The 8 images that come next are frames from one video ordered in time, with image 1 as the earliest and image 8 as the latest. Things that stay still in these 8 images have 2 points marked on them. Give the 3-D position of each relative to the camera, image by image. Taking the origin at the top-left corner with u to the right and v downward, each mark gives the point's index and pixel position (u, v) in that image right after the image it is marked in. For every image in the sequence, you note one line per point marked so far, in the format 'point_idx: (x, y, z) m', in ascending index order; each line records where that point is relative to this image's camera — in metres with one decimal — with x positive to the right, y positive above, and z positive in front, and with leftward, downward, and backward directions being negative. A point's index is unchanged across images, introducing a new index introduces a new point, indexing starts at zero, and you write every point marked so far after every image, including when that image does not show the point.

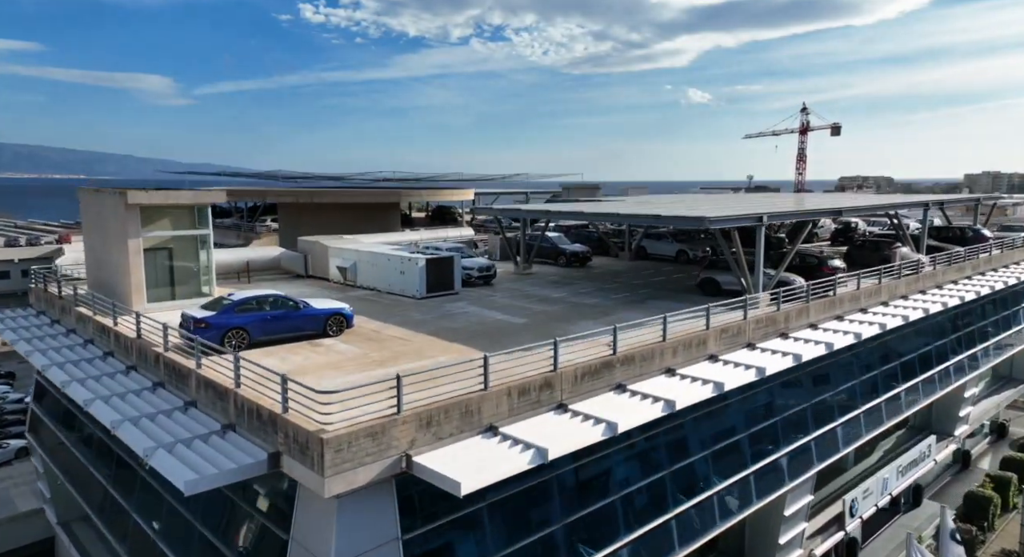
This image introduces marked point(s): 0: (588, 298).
0: (+2.0, -0.5, +18.8) m
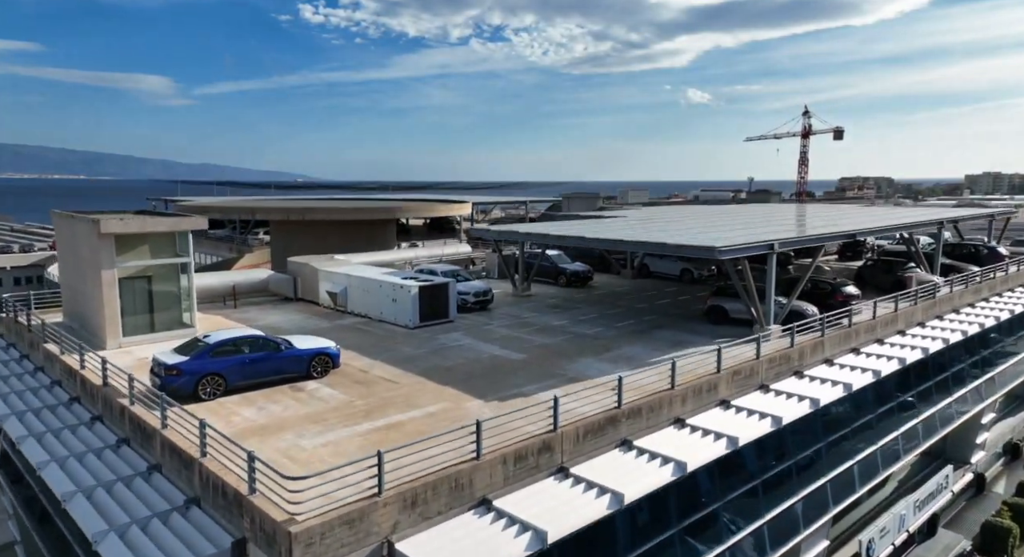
0: (+2.0, -1.2, +17.8) m
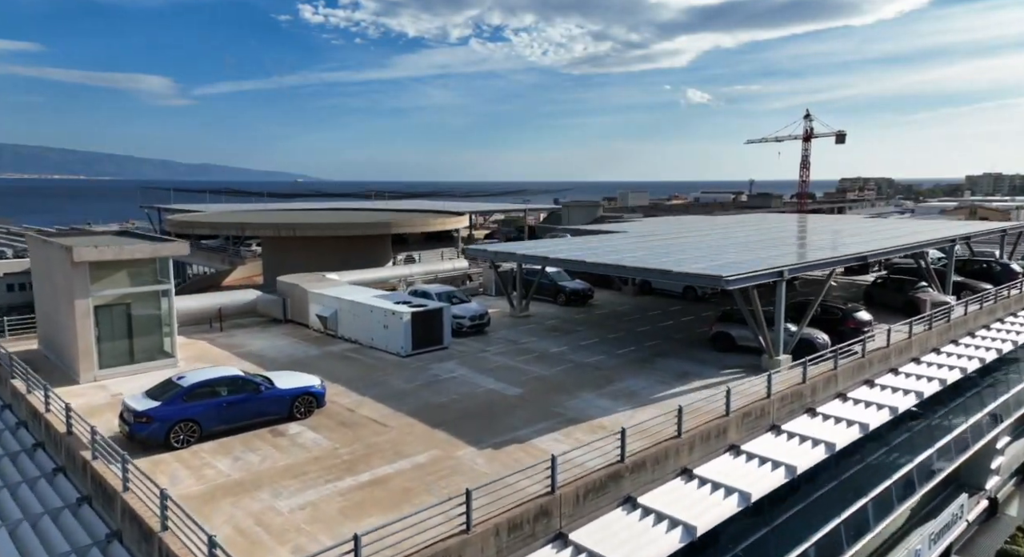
0: (+1.9, -1.8, +17.0) m
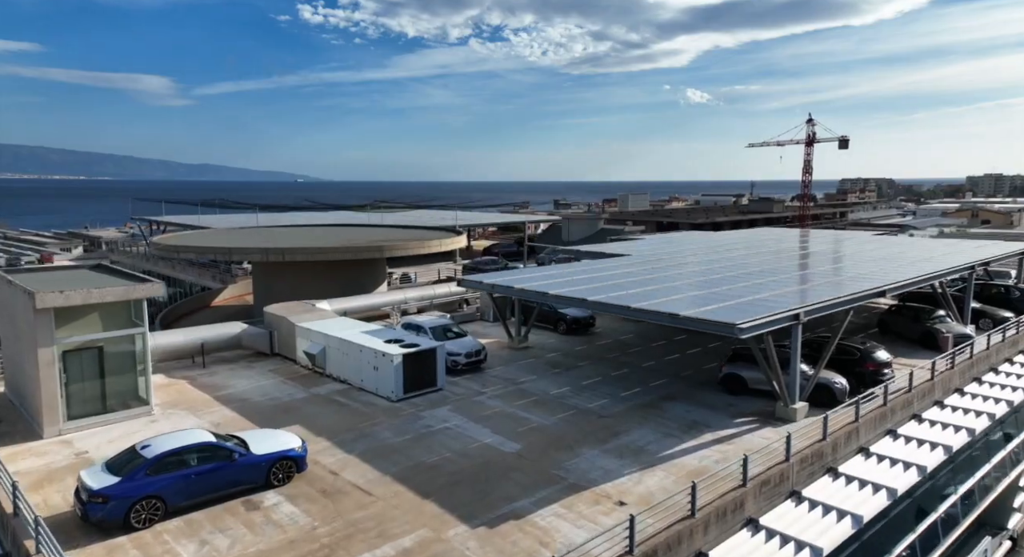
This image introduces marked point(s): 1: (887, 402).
0: (+1.8, -2.7, +16.0) m
1: (+7.7, -2.5, +14.6) m
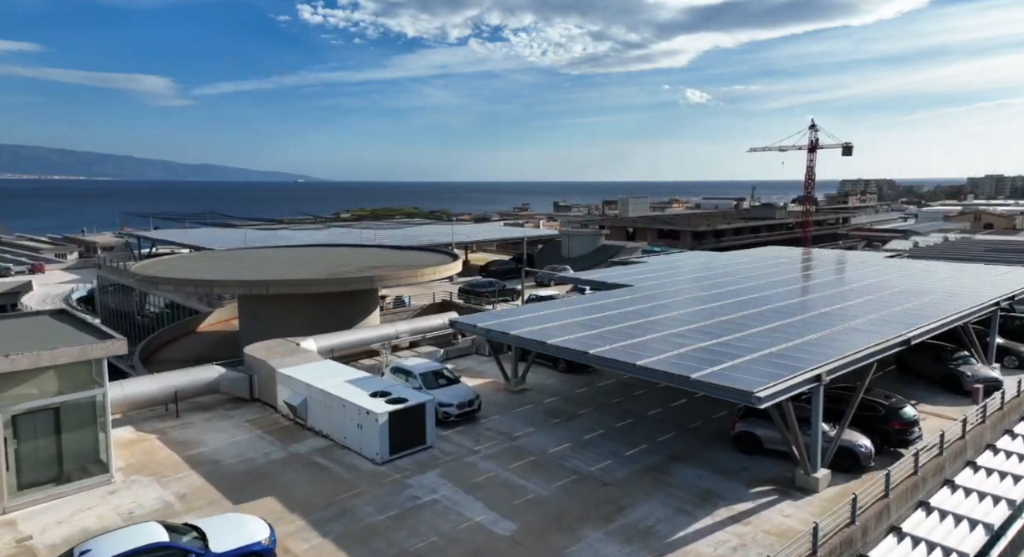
0: (+1.7, -3.8, +14.7) m
1: (+7.6, -3.6, +13.3) m
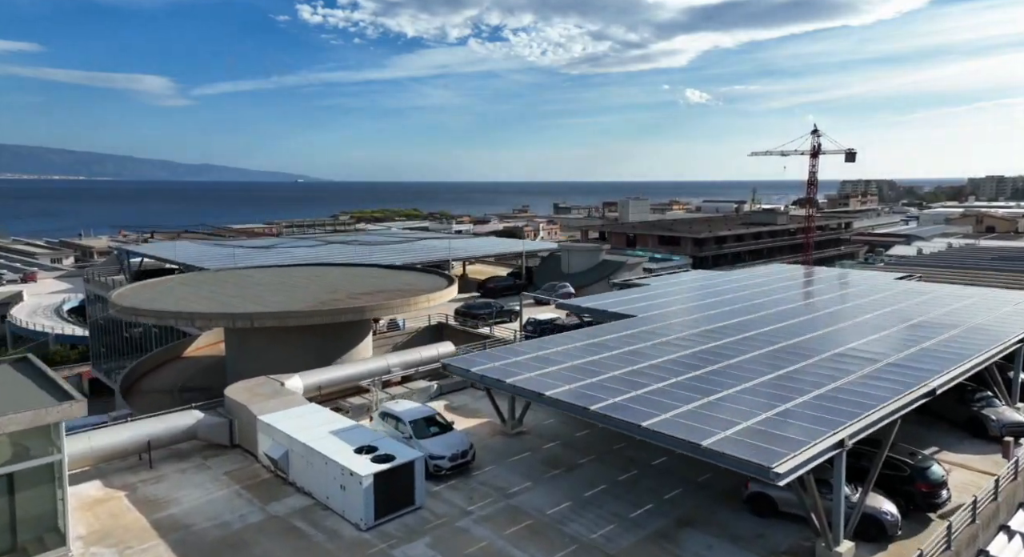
0: (+1.6, -4.7, +13.6) m
1: (+7.5, -4.5, +12.2) m
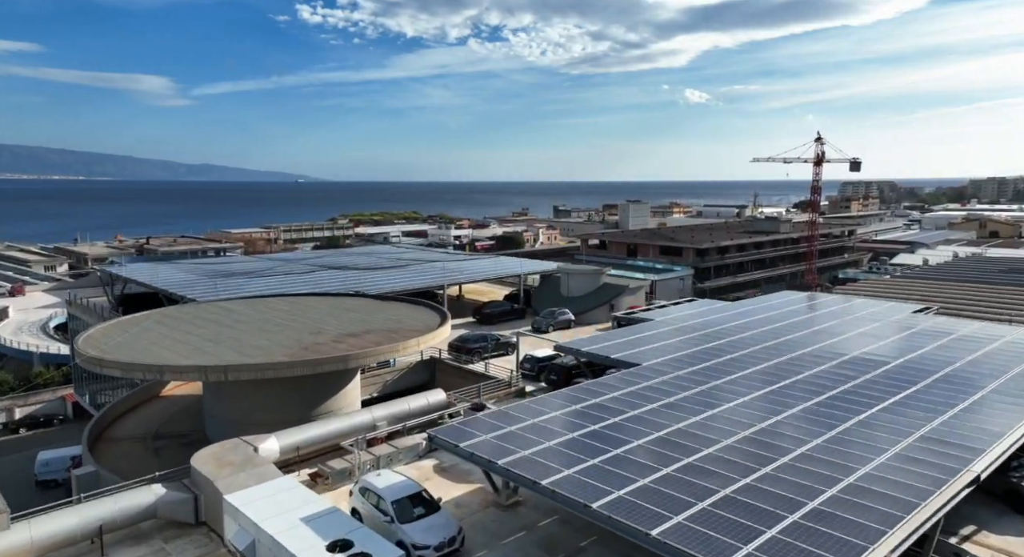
0: (+1.5, -6.1, +12.0) m
1: (+7.4, -5.9, +10.6) m
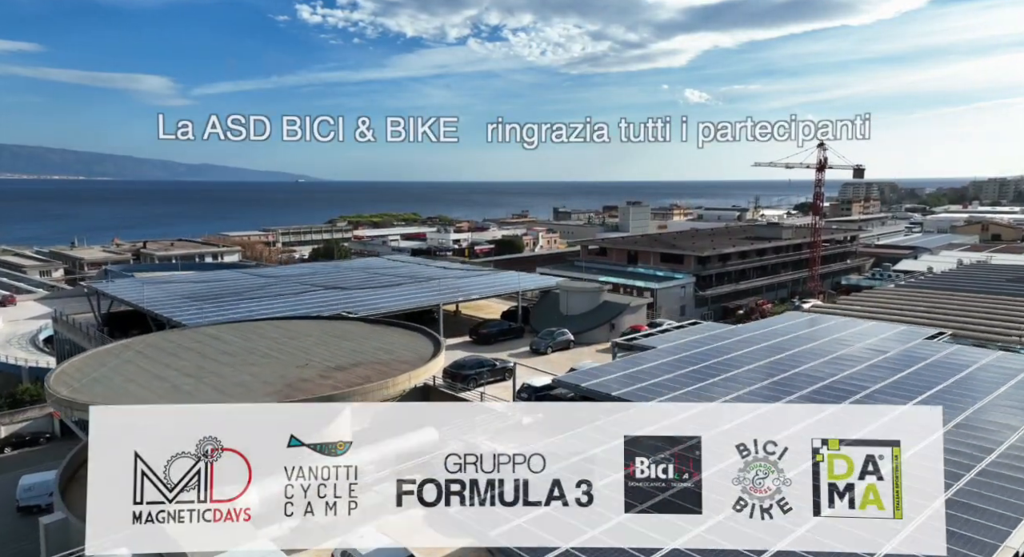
0: (+1.4, -7.0, +10.8) m
1: (+7.3, -6.9, +9.5) m
